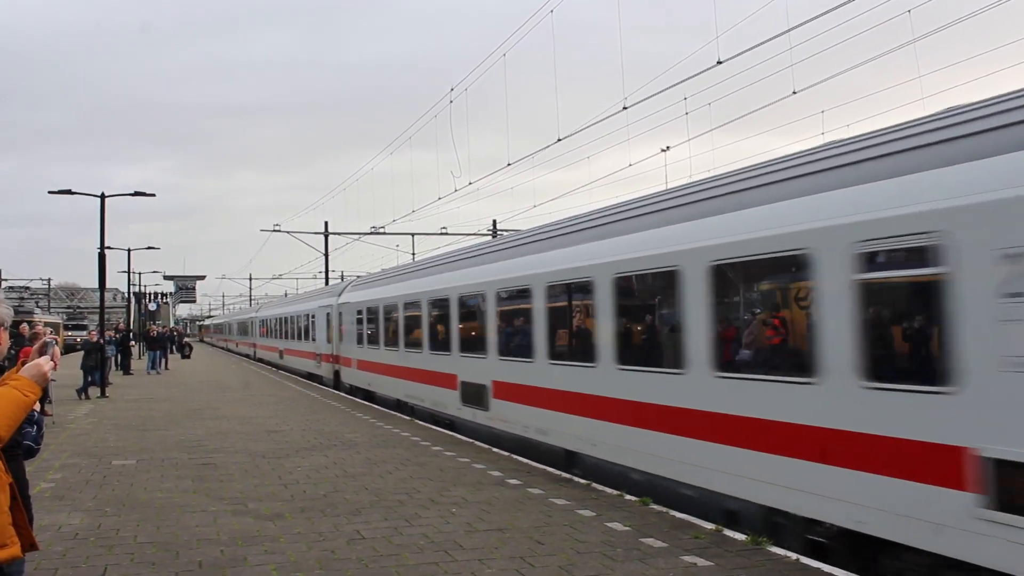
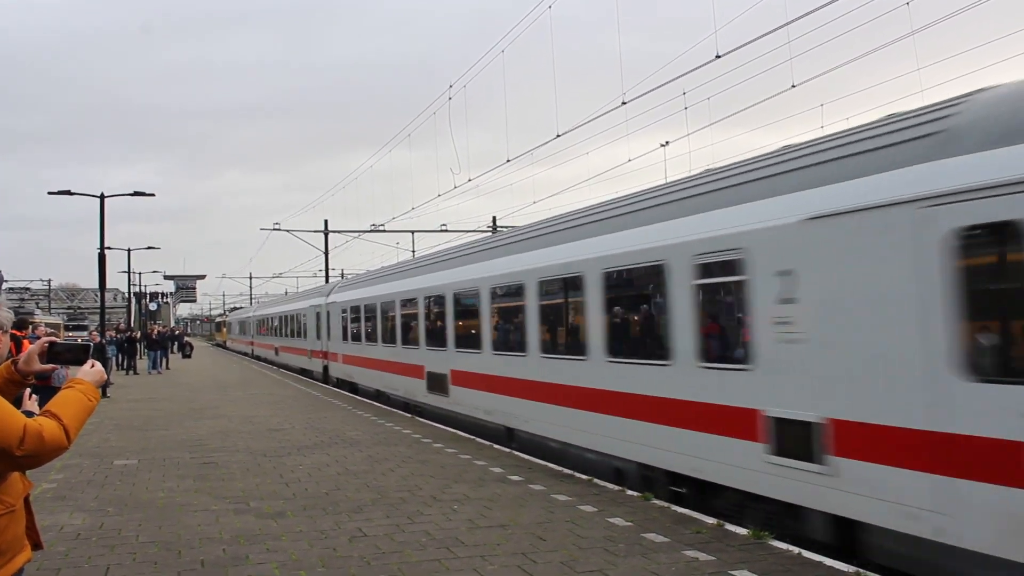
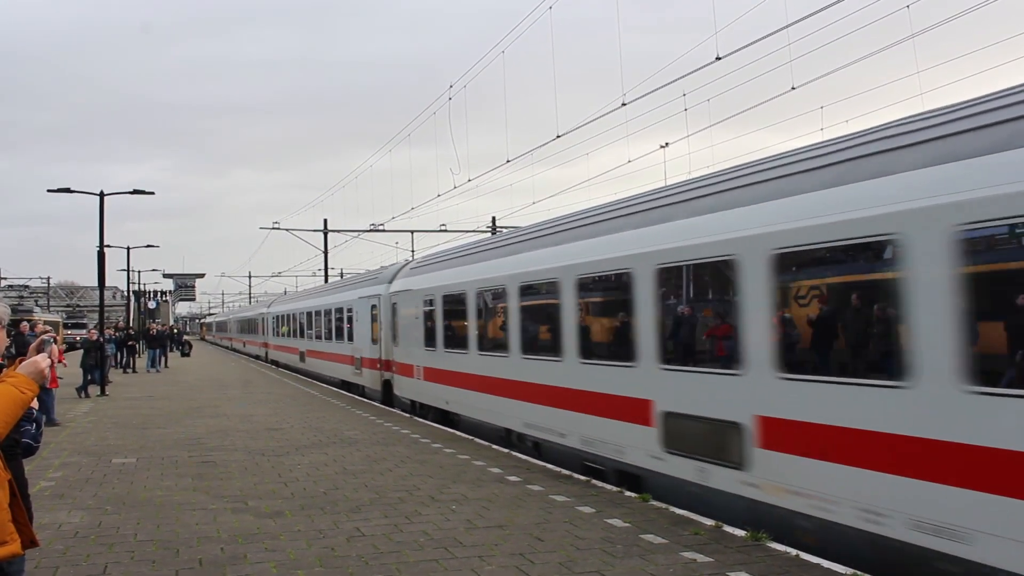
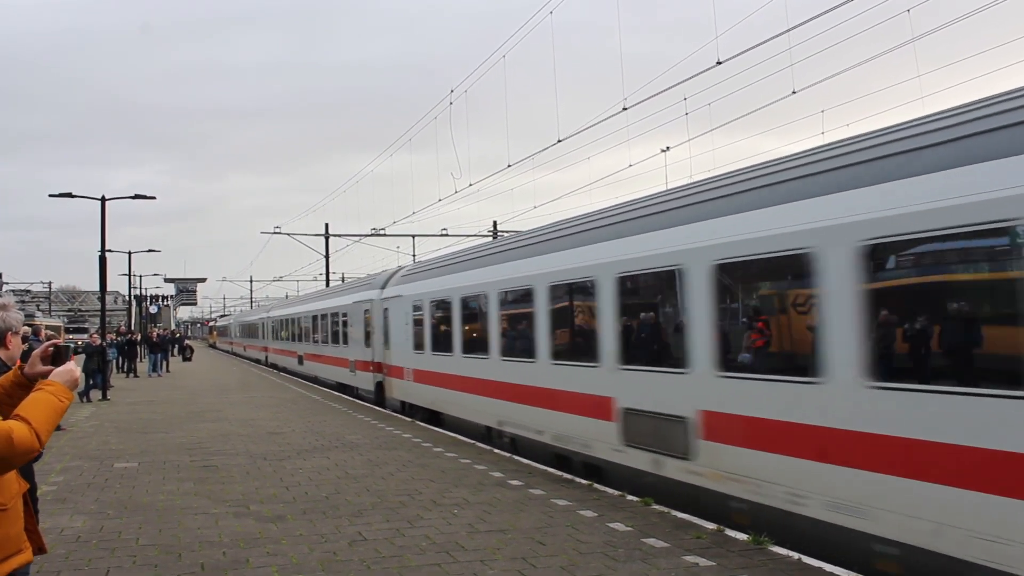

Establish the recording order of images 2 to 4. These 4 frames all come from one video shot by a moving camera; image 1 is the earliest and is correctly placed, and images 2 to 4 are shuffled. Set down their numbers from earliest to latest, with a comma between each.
3, 4, 2
